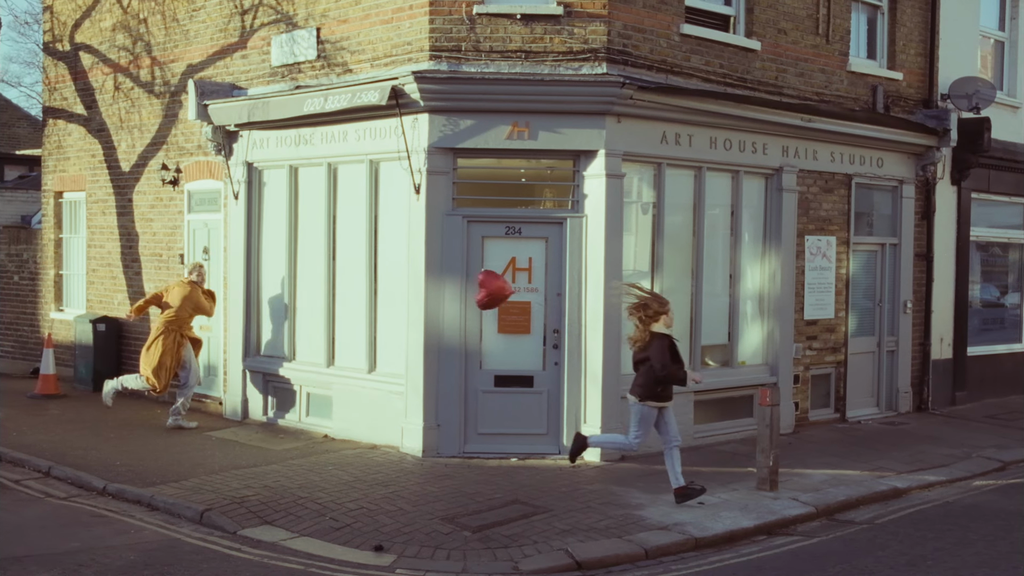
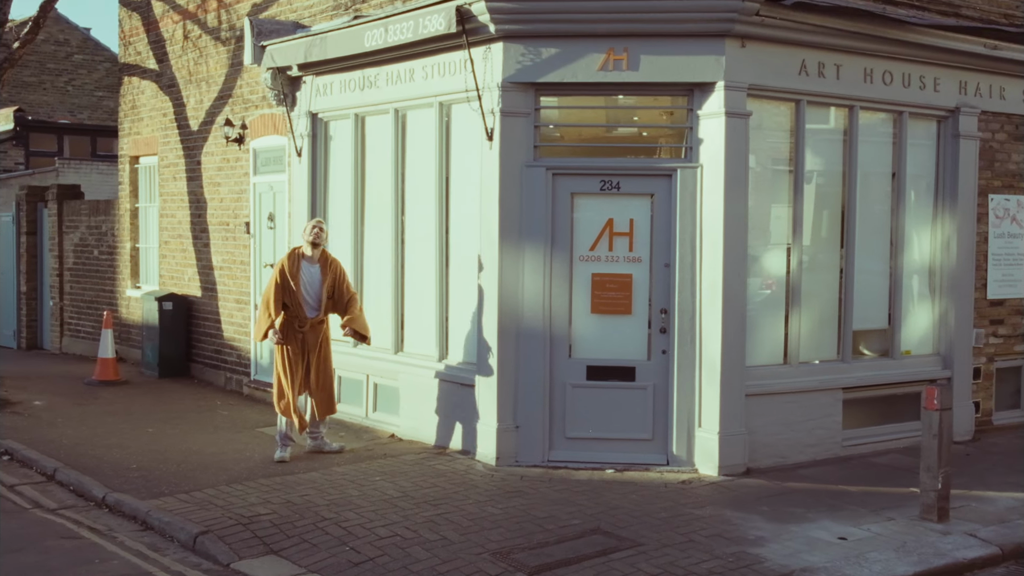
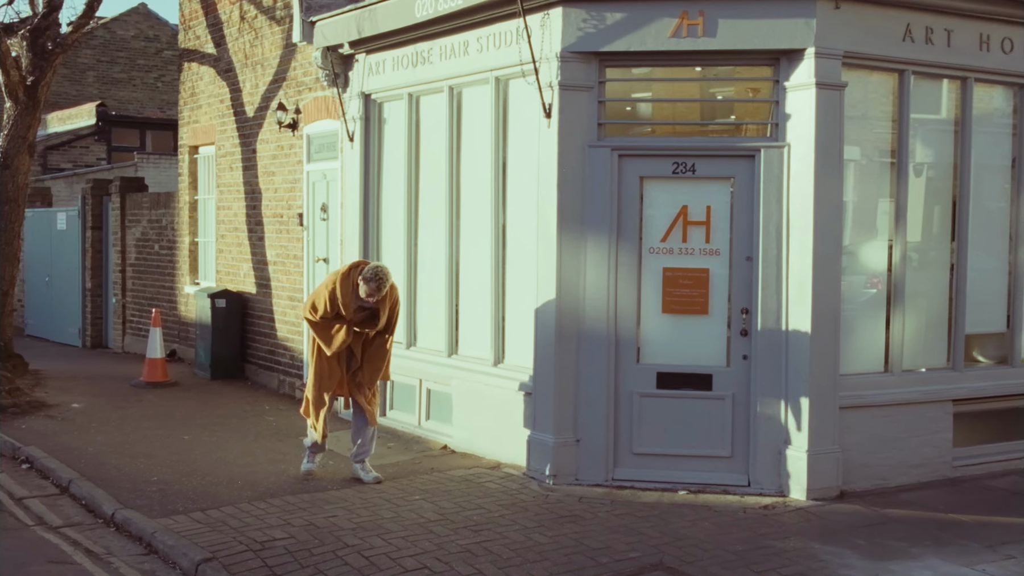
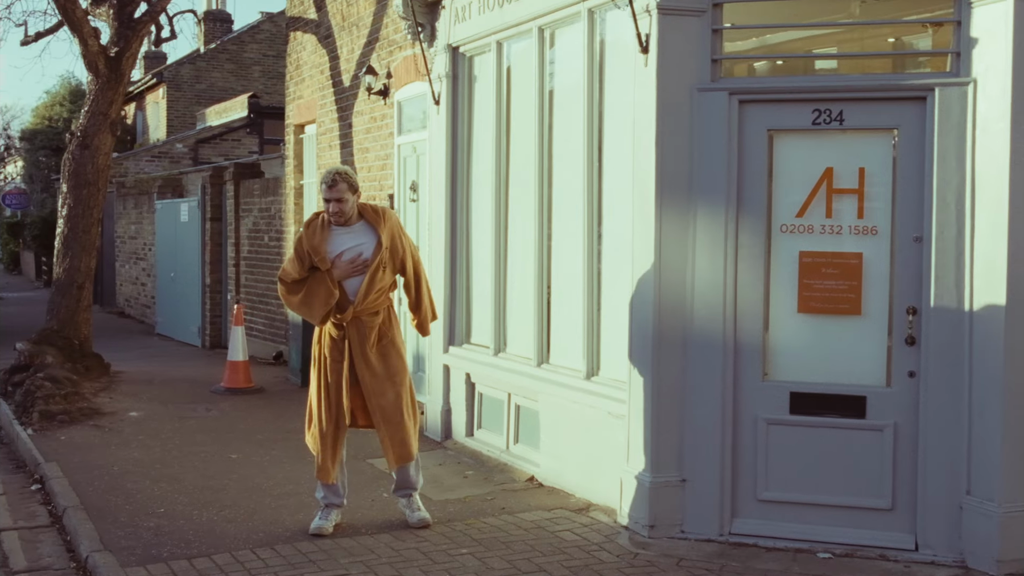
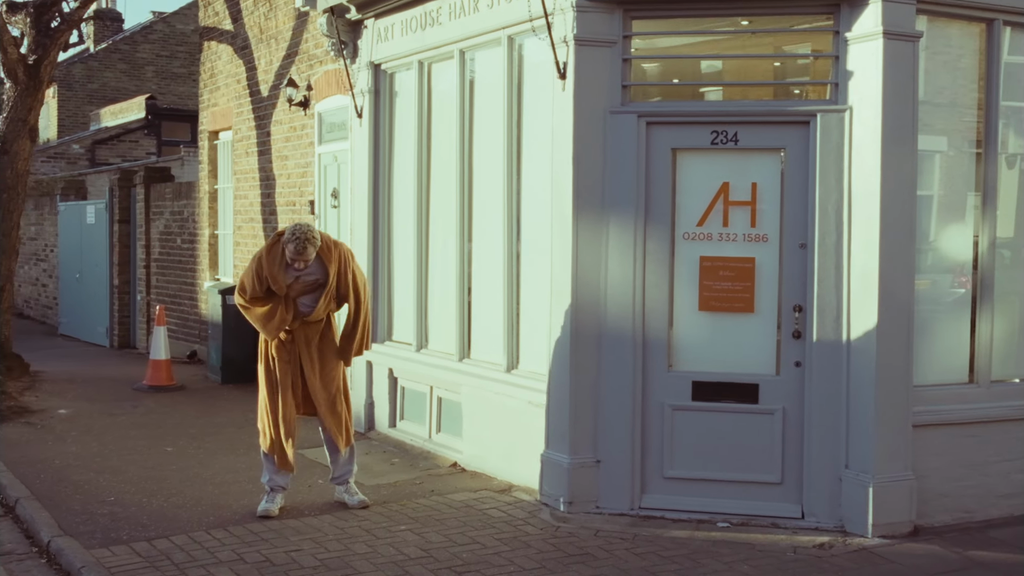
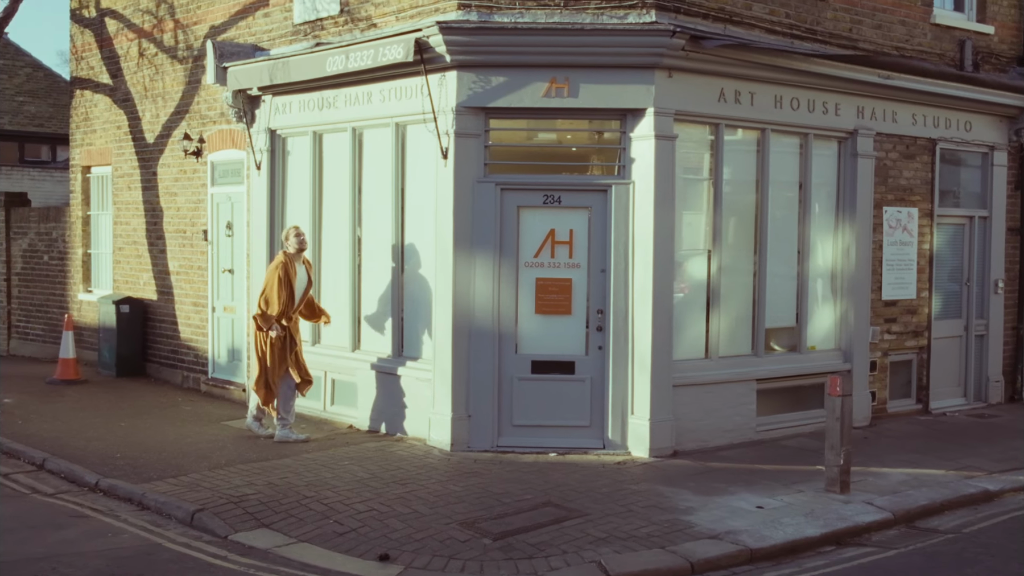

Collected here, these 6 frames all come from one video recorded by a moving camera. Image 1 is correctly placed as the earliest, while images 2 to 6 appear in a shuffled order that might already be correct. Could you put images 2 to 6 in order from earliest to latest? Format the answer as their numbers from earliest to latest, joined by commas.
6, 2, 3, 5, 4
